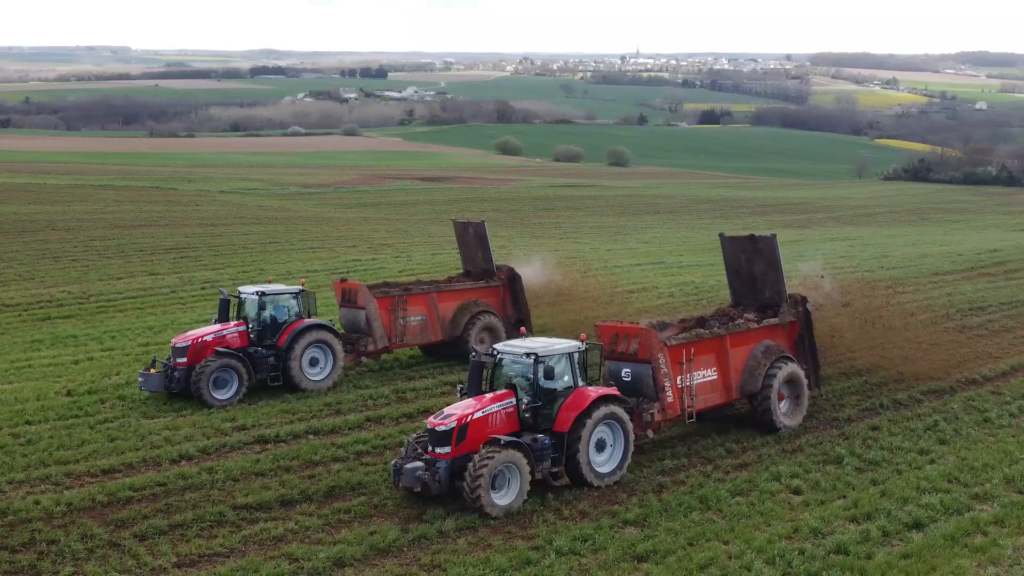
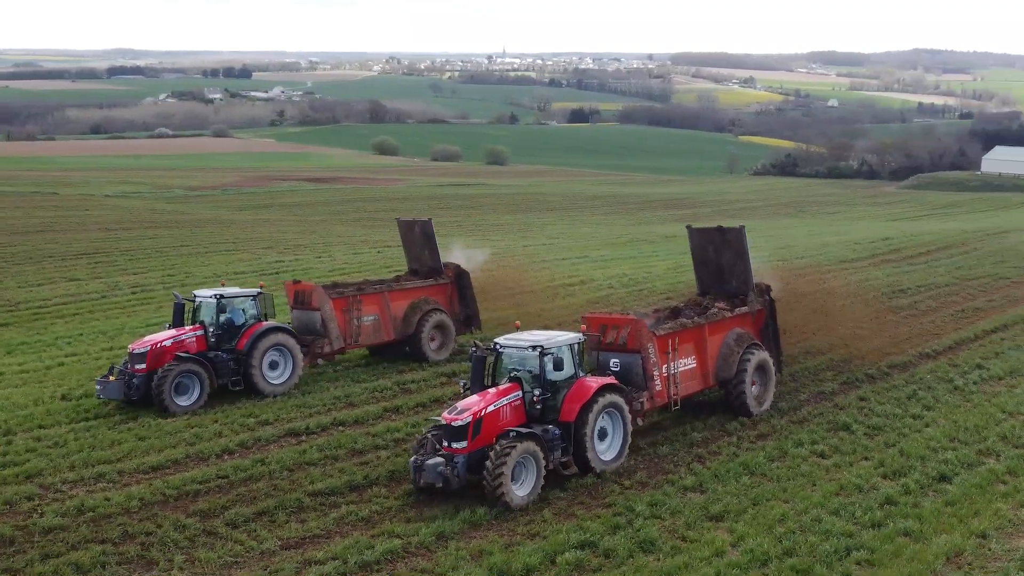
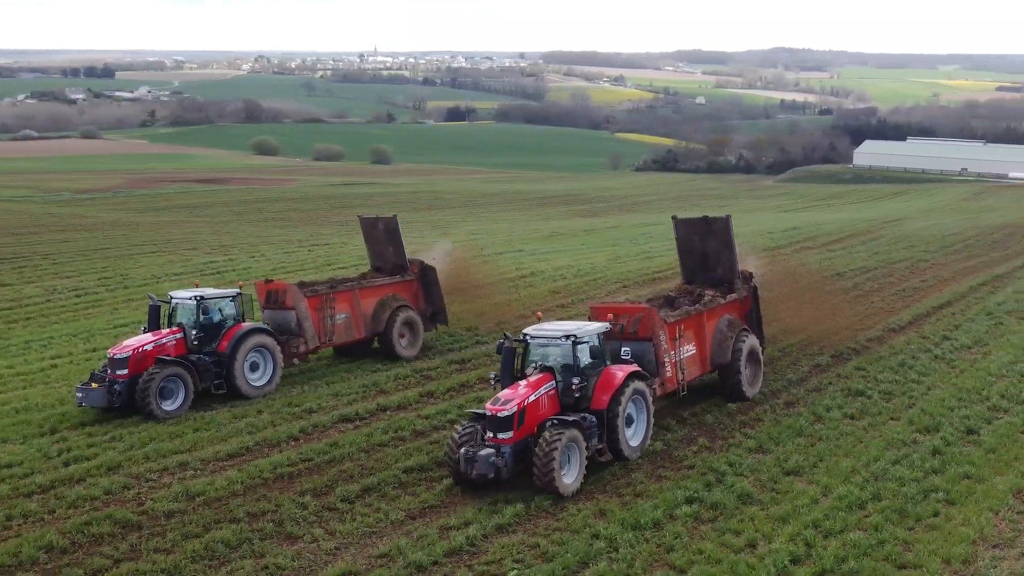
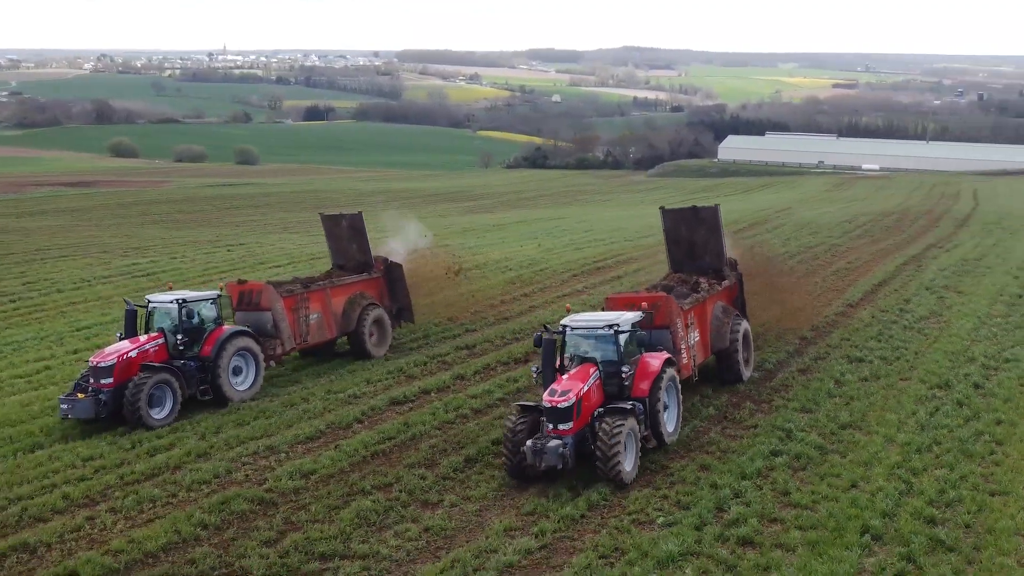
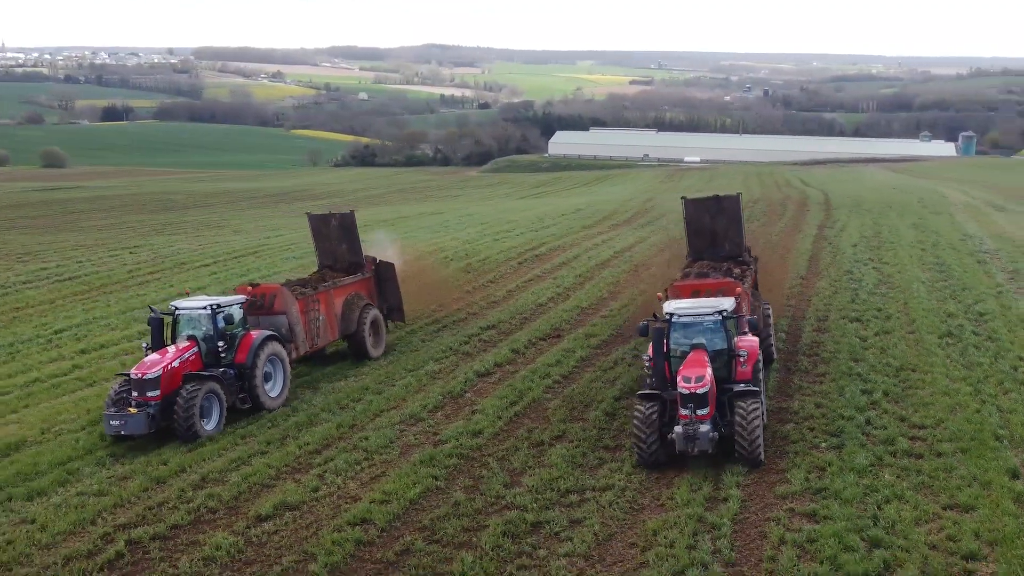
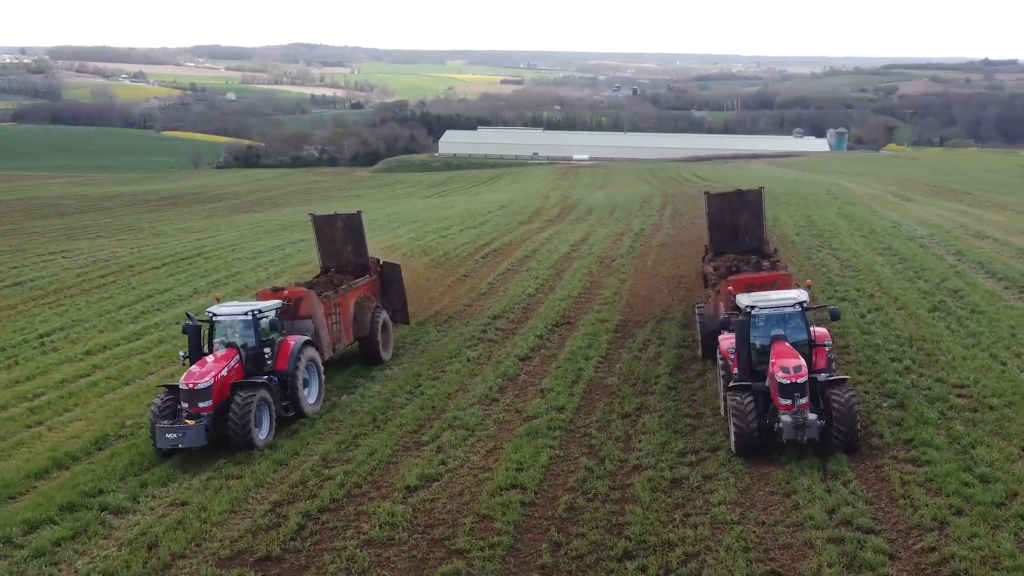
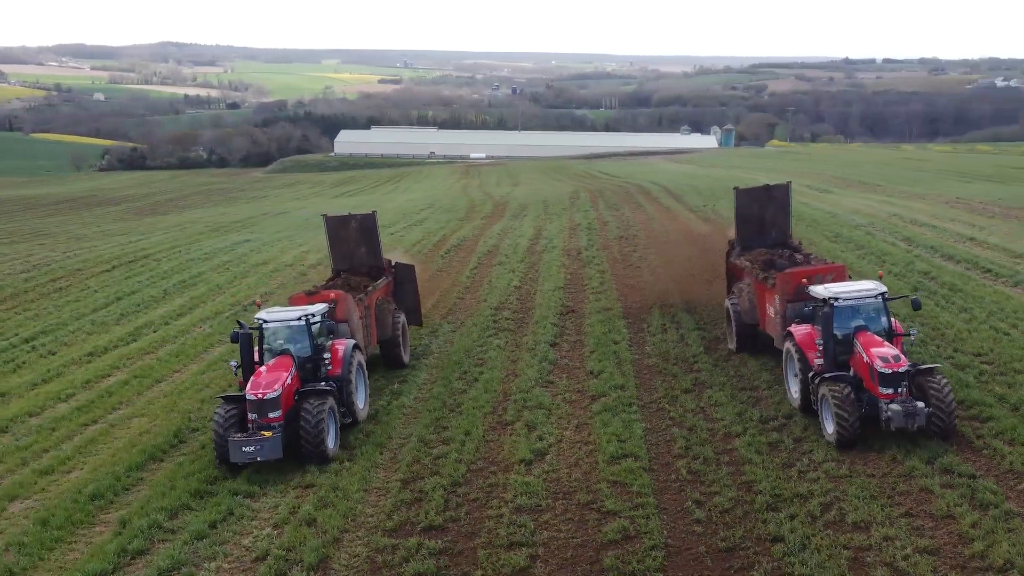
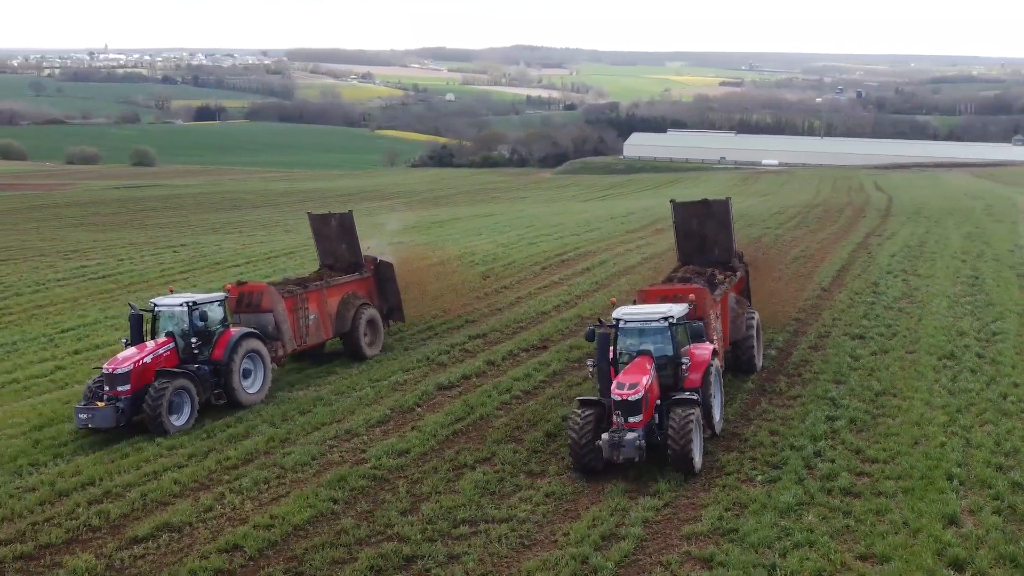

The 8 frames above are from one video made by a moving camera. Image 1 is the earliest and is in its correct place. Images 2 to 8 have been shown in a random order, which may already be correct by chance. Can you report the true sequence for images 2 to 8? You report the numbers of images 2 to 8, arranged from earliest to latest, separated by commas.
2, 3, 4, 8, 5, 6, 7
